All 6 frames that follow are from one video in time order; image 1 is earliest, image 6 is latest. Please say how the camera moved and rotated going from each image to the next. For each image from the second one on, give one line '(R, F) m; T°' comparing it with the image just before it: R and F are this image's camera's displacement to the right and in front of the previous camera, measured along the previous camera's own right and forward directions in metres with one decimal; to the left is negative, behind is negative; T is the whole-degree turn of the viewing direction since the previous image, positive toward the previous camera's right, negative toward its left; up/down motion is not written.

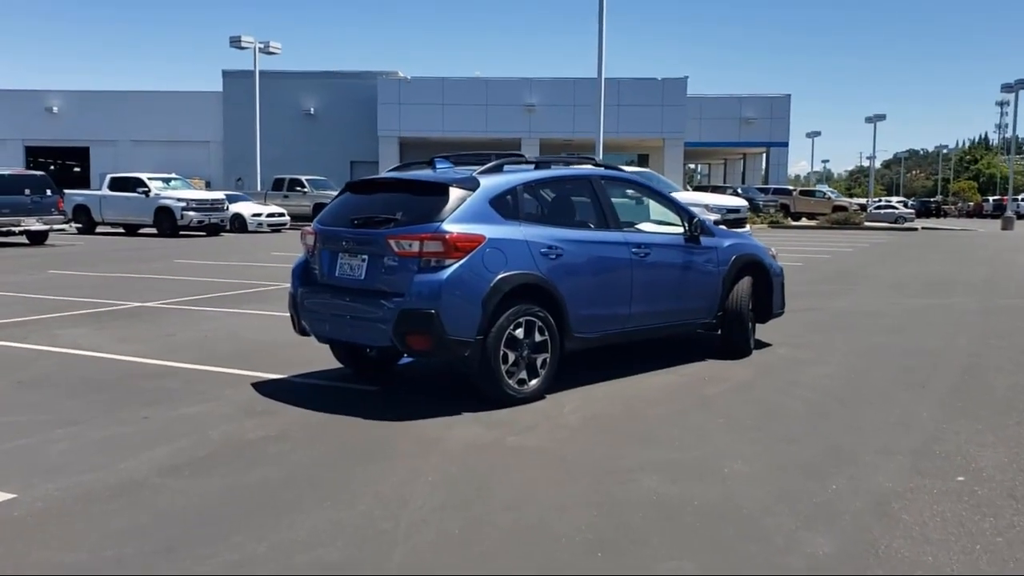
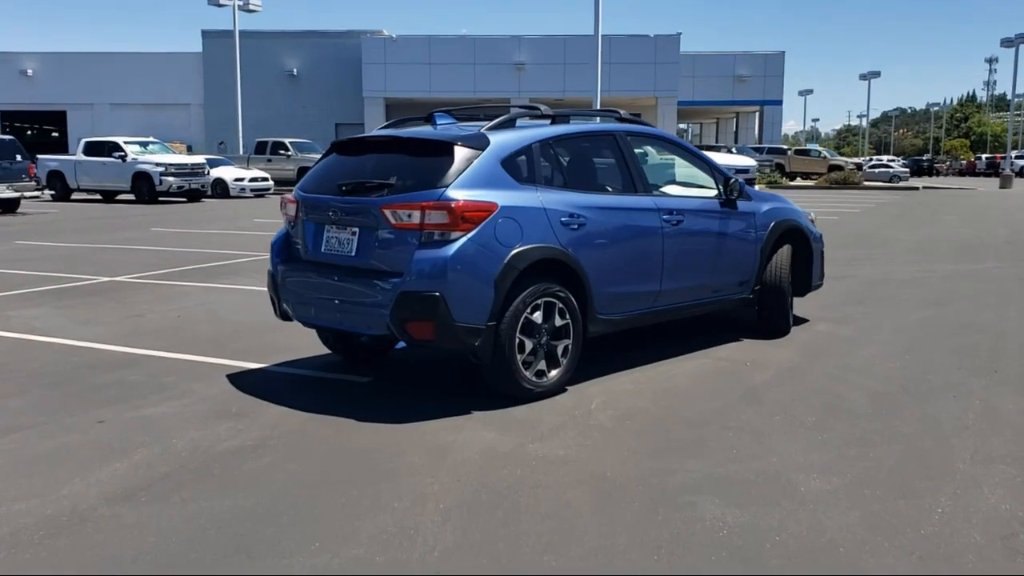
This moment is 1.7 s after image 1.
(-0.2, +1.1) m; +1°
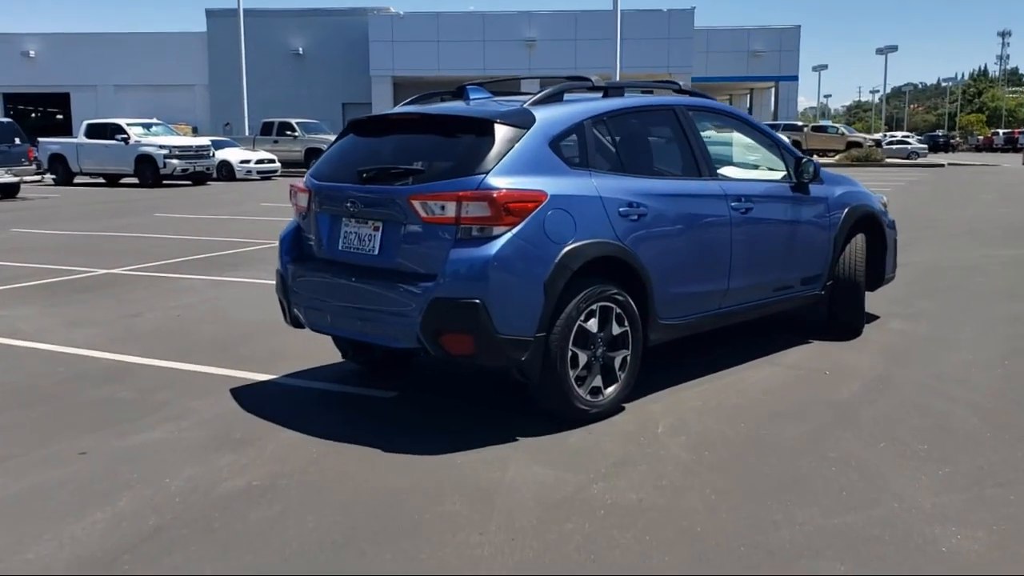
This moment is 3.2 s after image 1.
(-0.2, +0.9) m; 0°
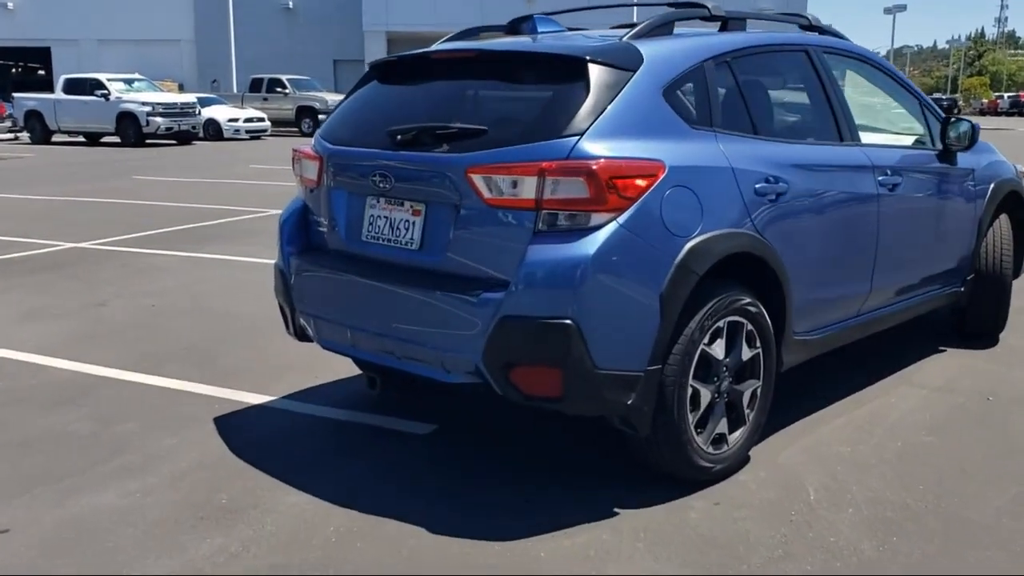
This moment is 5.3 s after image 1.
(-0.4, +1.5) m; +1°
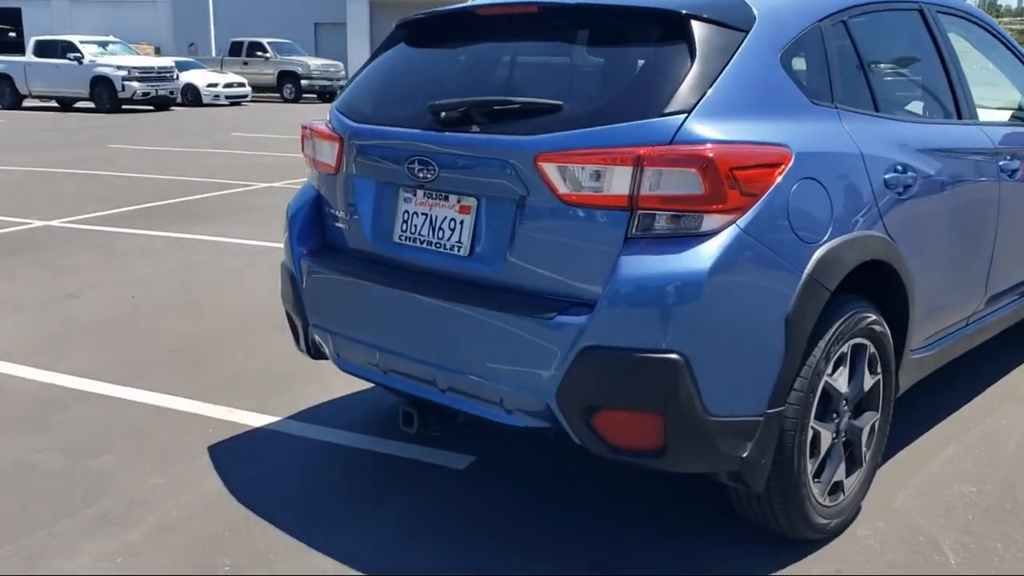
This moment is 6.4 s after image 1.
(-0.3, +0.8) m; +1°
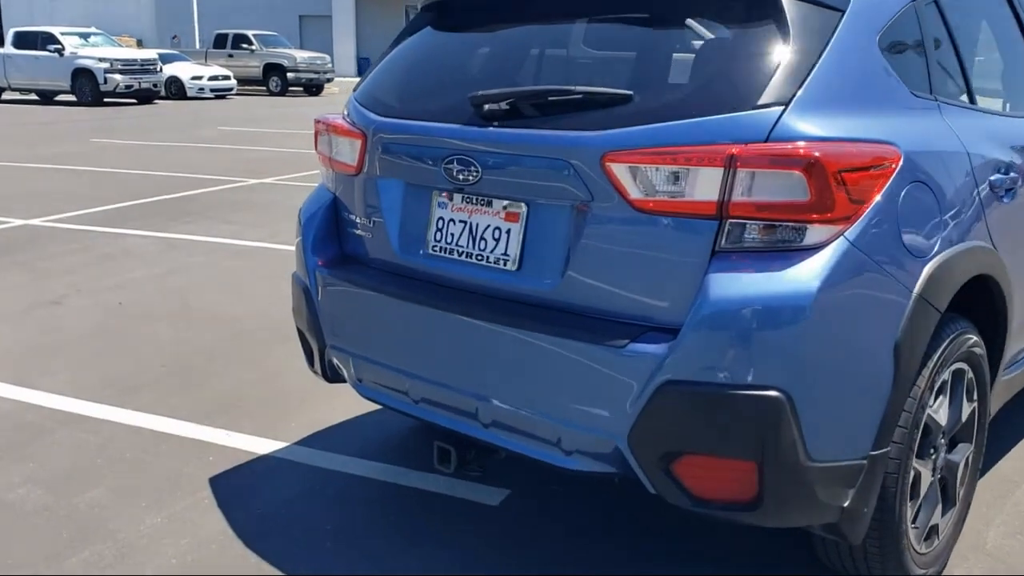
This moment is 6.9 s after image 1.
(-0.2, +0.4) m; +1°
